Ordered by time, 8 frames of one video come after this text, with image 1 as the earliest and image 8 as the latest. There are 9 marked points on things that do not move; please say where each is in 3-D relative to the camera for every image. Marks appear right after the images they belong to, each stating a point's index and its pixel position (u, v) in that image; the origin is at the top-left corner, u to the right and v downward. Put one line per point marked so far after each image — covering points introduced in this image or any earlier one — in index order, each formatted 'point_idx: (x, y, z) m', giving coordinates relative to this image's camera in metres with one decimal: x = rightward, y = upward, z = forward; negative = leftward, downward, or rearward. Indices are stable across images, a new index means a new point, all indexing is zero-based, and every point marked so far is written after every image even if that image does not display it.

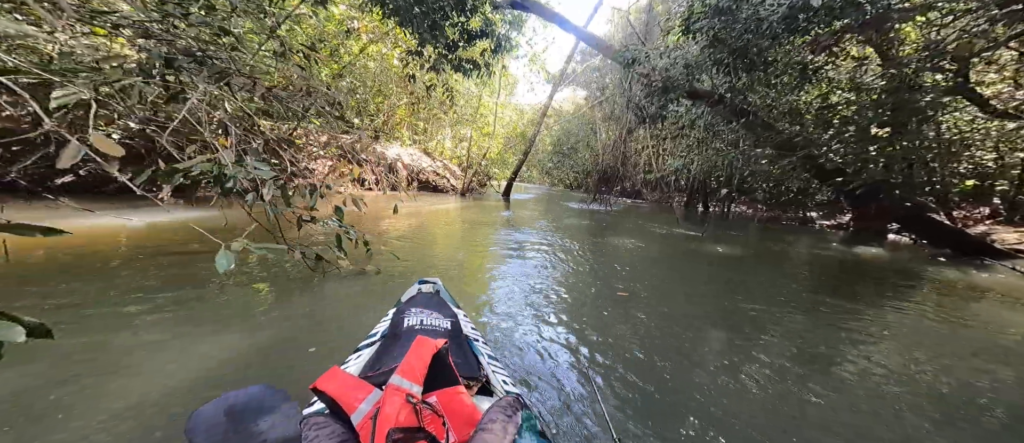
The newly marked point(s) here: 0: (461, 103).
0: (-1.4, +3.3, +8.9) m
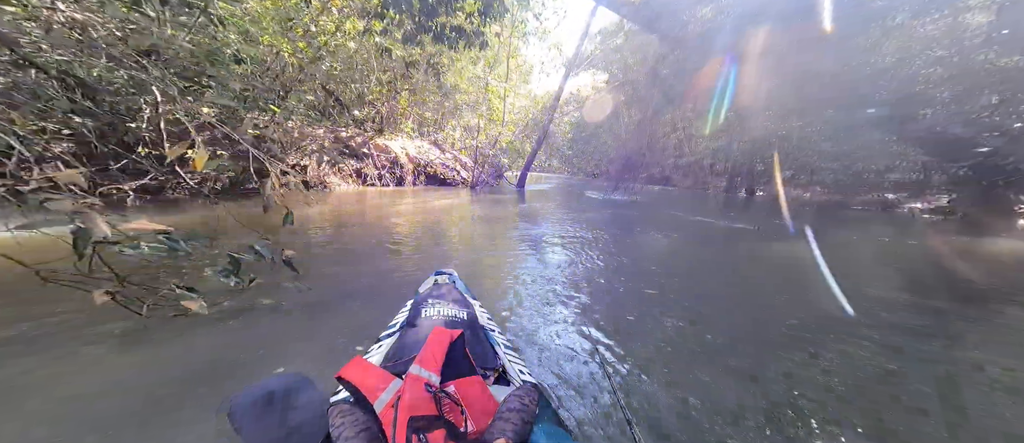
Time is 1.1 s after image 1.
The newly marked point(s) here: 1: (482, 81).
0: (-1.1, +3.4, +8.4) m
1: (-0.8, +3.6, +8.4) m
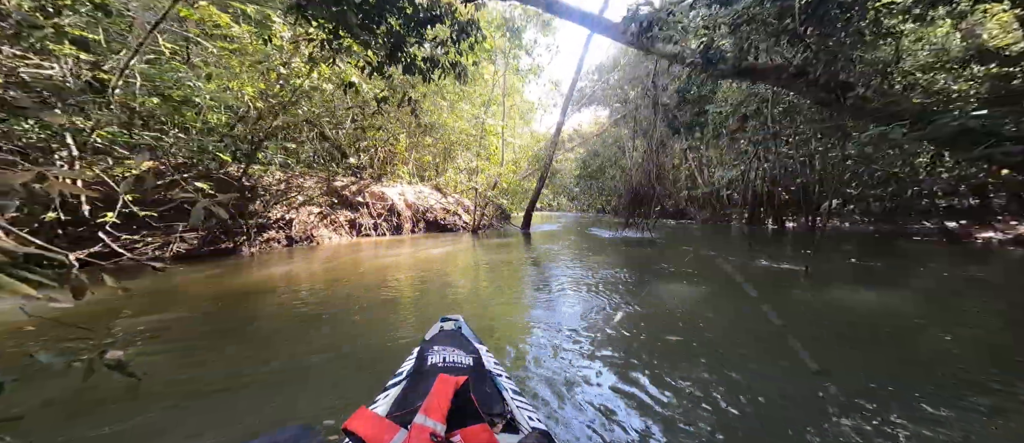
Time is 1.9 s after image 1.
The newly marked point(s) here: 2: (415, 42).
0: (-1.1, +2.3, +8.3) m
1: (-0.8, +2.5, +8.4) m
2: (-0.8, +1.4, +2.6) m
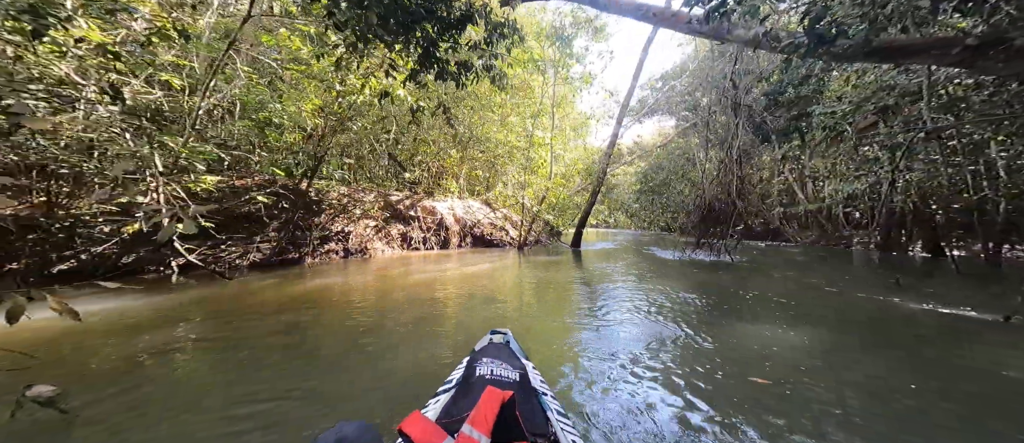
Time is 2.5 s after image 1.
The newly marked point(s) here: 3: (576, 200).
0: (+0.2, +1.9, +8.2) m
1: (+0.5, +2.1, +8.2) m
2: (-0.5, +1.3, +2.5) m
3: (+2.1, +0.7, +10.8) m
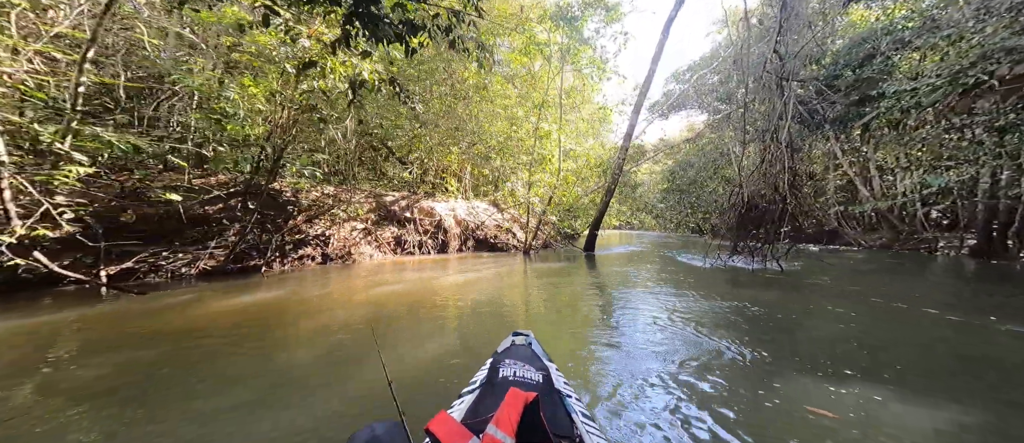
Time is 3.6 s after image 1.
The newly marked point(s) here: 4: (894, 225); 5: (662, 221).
0: (+0.5, +1.9, +7.7) m
1: (+0.8, +2.1, +7.7) m
2: (-0.6, +1.3, +2.1) m
3: (+2.5, +0.7, +10.2) m
4: (+9.9, -0.1, +8.6) m
5: (+8.6, +0.1, +19.0) m
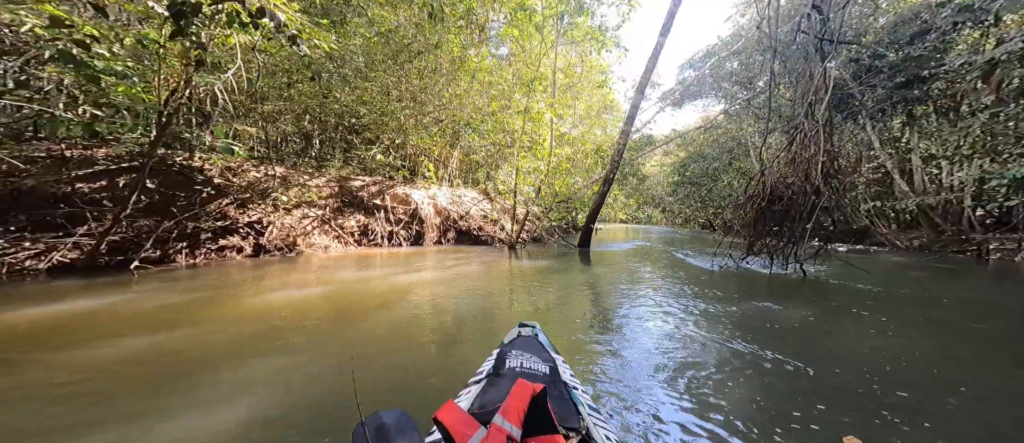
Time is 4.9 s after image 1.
0: (+0.3, +2.0, +7.0) m
1: (+0.6, +2.3, +7.0) m
2: (-0.9, +1.4, +1.4) m
3: (+2.5, +0.9, +9.5) m
4: (+9.8, -0.1, +7.7) m
5: (+8.8, +0.4, +18.2) m
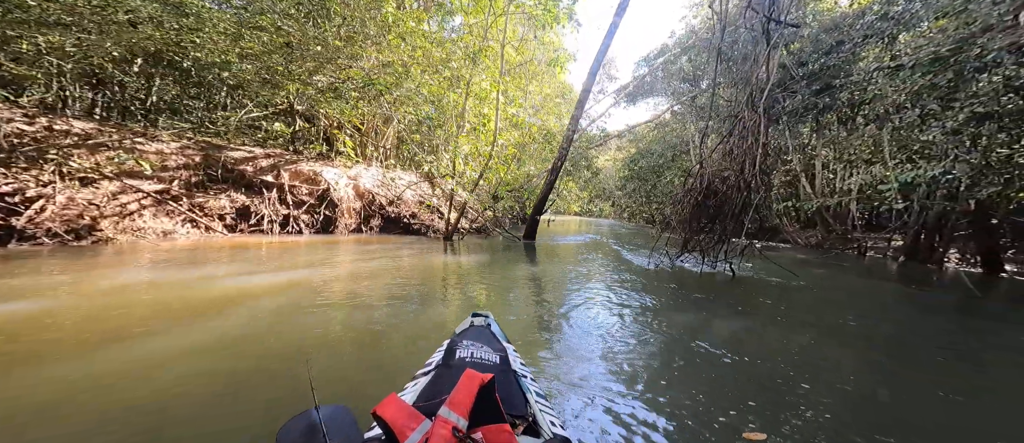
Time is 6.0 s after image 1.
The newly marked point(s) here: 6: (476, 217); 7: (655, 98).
0: (-0.7, +2.3, +6.3) m
1: (-0.4, +2.5, +6.3) m
2: (-1.3, +1.4, +0.6) m
3: (+1.0, +1.1, +9.1) m
4: (+8.5, -0.1, +8.3) m
5: (+6.2, +0.7, +18.5) m
6: (-0.5, +0.1, +8.2) m
7: (+5.3, +4.7, +12.4) m
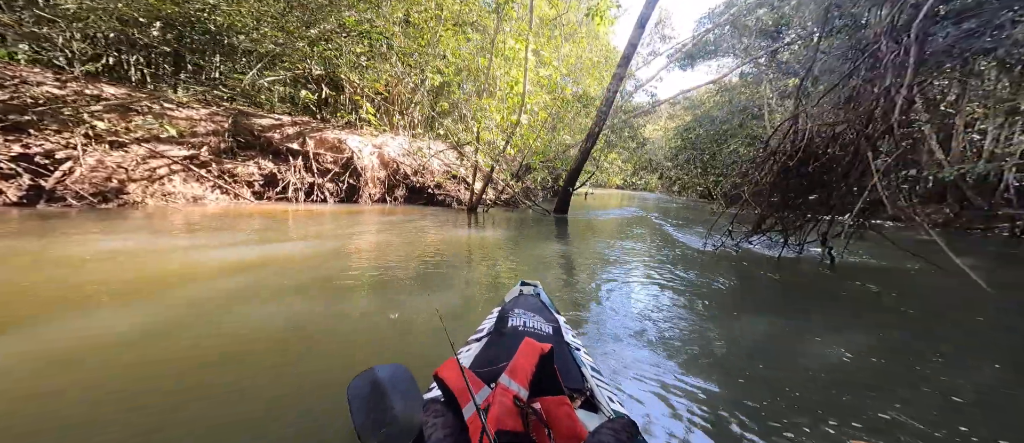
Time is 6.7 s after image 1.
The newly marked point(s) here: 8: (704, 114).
0: (-0.1, +2.8, +5.9) m
1: (+0.2, +3.0, +5.9) m
2: (-1.4, +1.5, +0.5) m
3: (+2.0, +1.8, +8.5) m
4: (+9.3, +0.4, +6.9) m
5: (+8.3, +2.0, +17.2) m
6: (+0.3, +0.7, +7.9) m
7: (+6.7, +5.5, +11.0) m
8: (+6.7, +3.8, +11.8) m
